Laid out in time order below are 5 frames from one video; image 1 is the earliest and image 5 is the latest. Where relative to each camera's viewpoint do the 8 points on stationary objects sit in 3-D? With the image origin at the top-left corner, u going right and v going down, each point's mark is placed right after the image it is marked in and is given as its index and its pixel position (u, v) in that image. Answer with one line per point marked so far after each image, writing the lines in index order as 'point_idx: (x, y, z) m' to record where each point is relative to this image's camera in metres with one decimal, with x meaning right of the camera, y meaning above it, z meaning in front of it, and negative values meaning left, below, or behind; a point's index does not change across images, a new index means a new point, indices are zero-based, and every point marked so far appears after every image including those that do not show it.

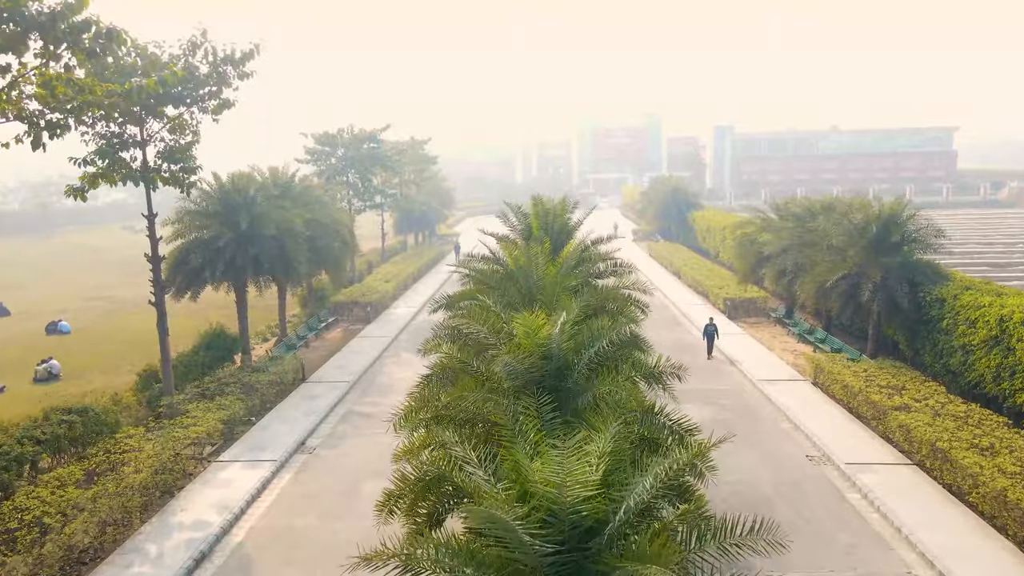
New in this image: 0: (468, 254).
0: (-0.5, +0.4, +10.8) m
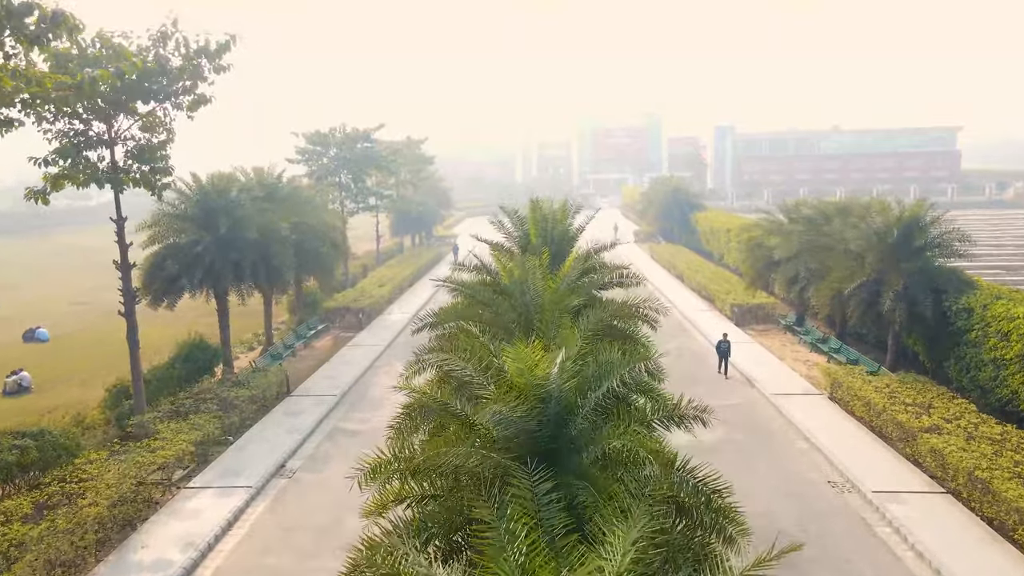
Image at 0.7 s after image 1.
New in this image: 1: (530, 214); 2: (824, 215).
0: (-0.5, +0.2, +9.8) m
1: (+0.2, +0.8, +10.8) m
2: (+5.9, +1.4, +18.2) m
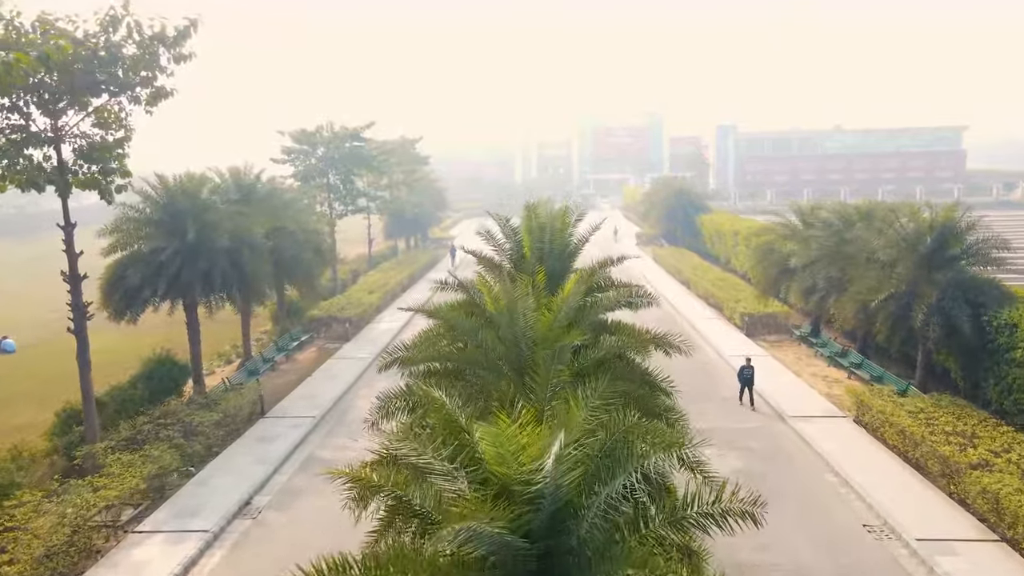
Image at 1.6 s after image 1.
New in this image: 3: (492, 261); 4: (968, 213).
0: (-0.6, +0.1, +8.4) m
1: (+0.1, +0.6, +9.5) m
2: (+5.8, +1.2, +16.8) m
3: (-0.2, +0.3, +9.5) m
4: (+6.6, +1.1, +14.0) m
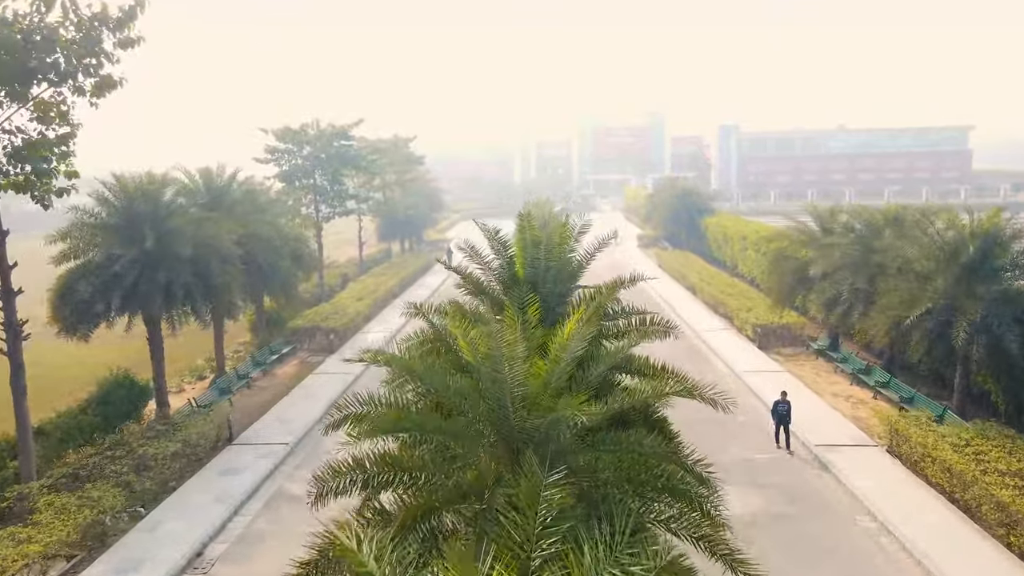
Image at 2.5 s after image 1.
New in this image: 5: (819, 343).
0: (-0.7, -0.1, +7.0) m
1: (0.0, +0.4, +8.1) m
2: (+5.7, +1.0, +15.4) m
3: (-0.3, +0.1, +8.1) m
4: (+6.5, +0.9, +12.6) m
5: (+6.0, -1.1, +18.8) m
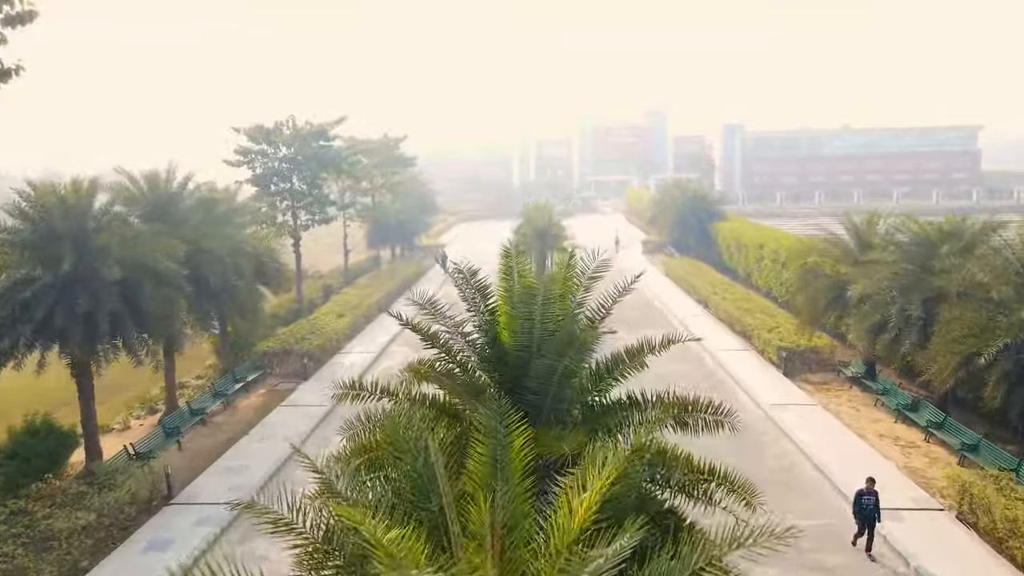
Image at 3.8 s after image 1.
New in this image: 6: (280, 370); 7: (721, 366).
0: (-0.8, -0.5, +4.9) m
1: (0.0, +0.1, +5.9) m
2: (+5.6, +0.7, +13.3) m
3: (-0.4, -0.3, +6.0) m
4: (+6.4, +0.5, +10.4) m
5: (+5.9, -1.4, +16.7) m
6: (-4.3, -1.5, +18.0) m
7: (+3.9, -1.4, +18.2) m
